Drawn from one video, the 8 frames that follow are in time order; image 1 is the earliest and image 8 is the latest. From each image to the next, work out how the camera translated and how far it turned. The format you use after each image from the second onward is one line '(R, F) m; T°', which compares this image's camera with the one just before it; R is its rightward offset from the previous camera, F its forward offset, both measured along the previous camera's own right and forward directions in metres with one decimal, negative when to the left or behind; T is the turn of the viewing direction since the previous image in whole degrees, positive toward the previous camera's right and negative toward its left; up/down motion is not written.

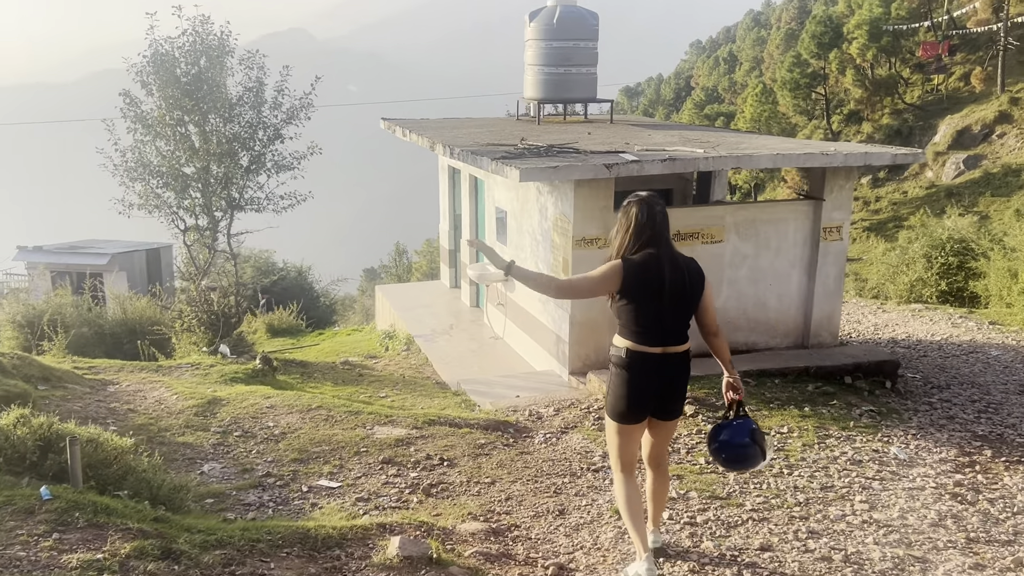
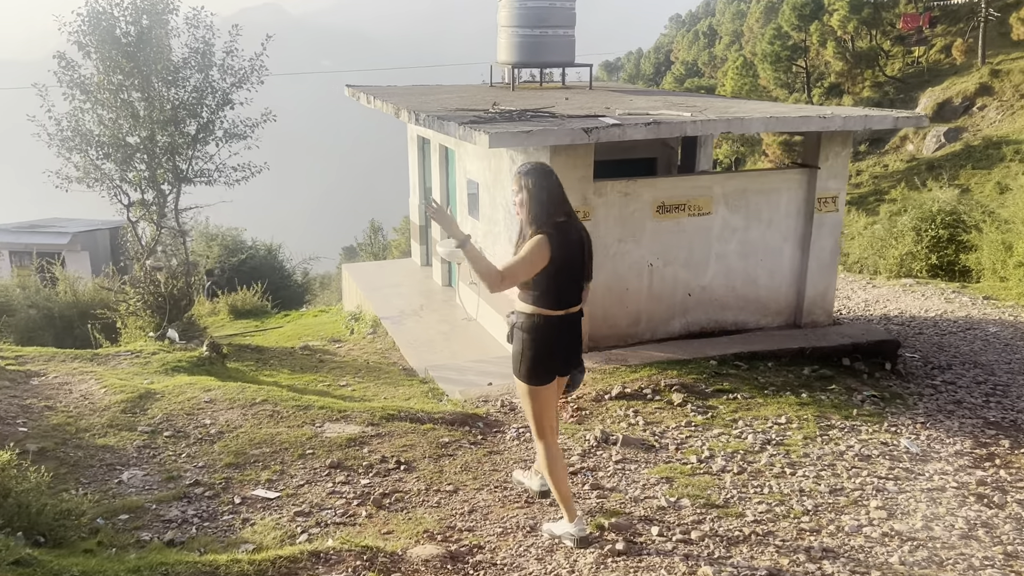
(+0.1, +0.7) m; +1°
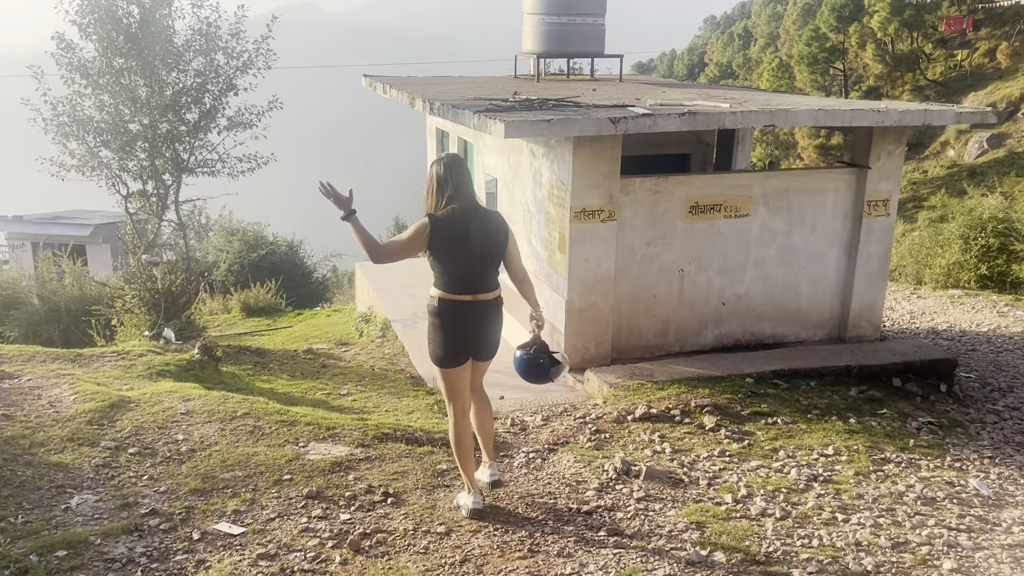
(+0.1, +0.6) m; -2°
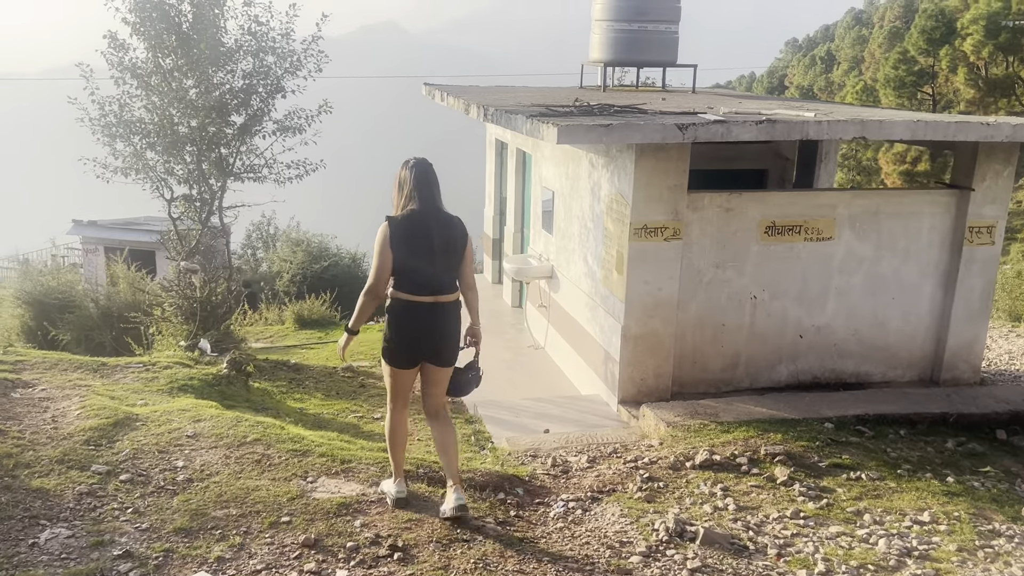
(+0.1, +0.6) m; -5°
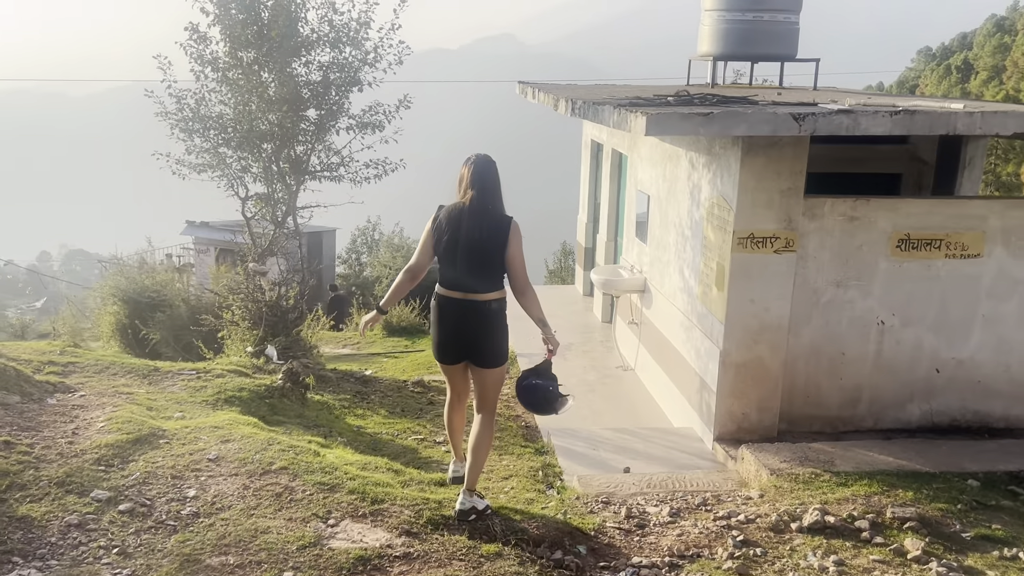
(+0.2, +0.7) m; -7°
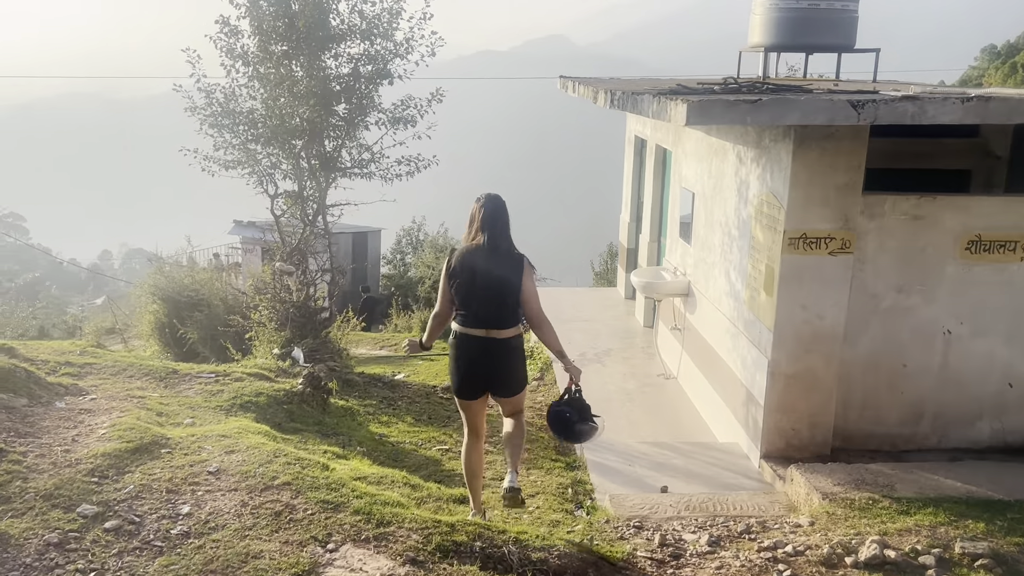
(+0.1, +0.3) m; -3°
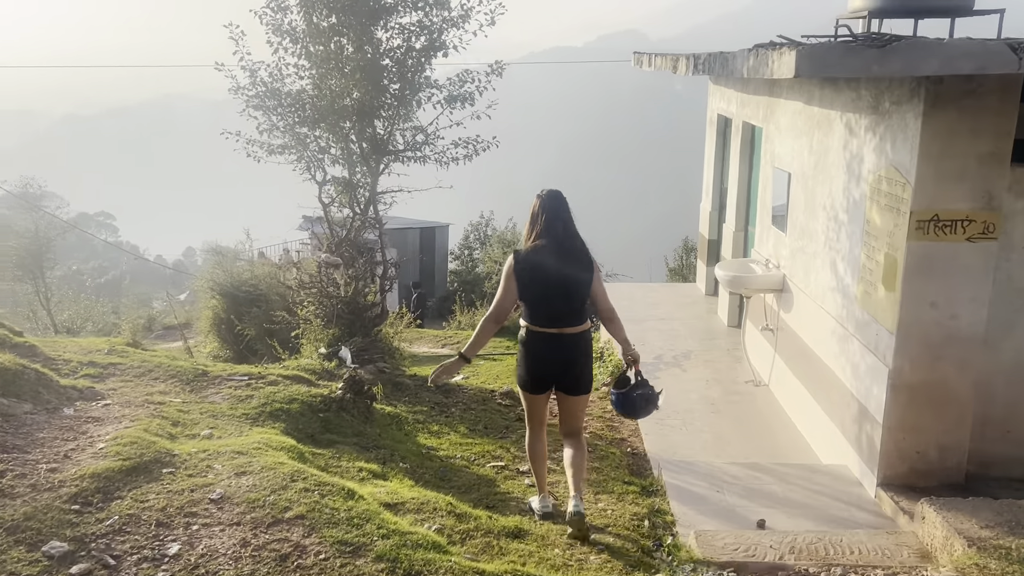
(0.0, +0.7) m; -5°
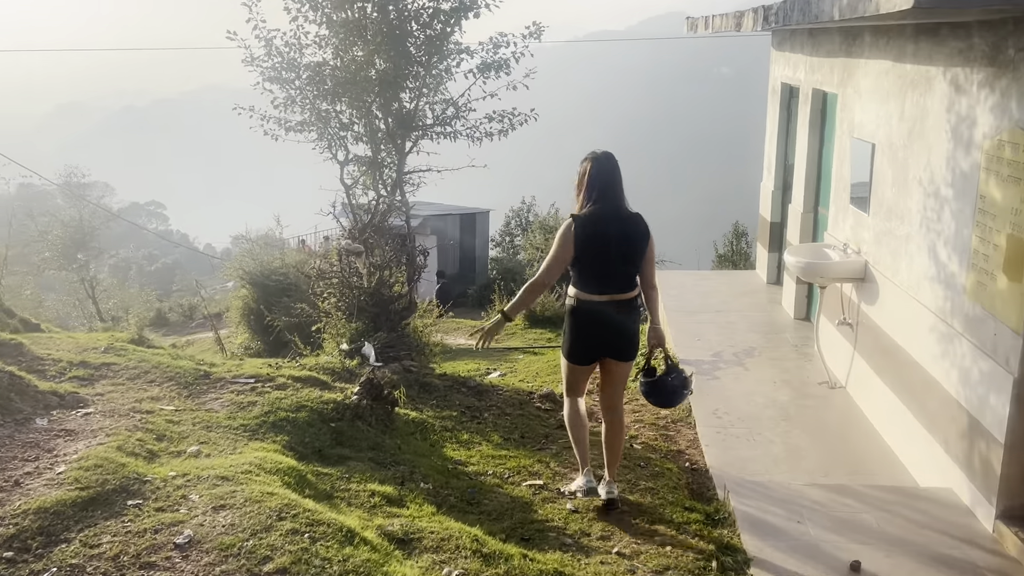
(0.0, +0.7) m; -3°
